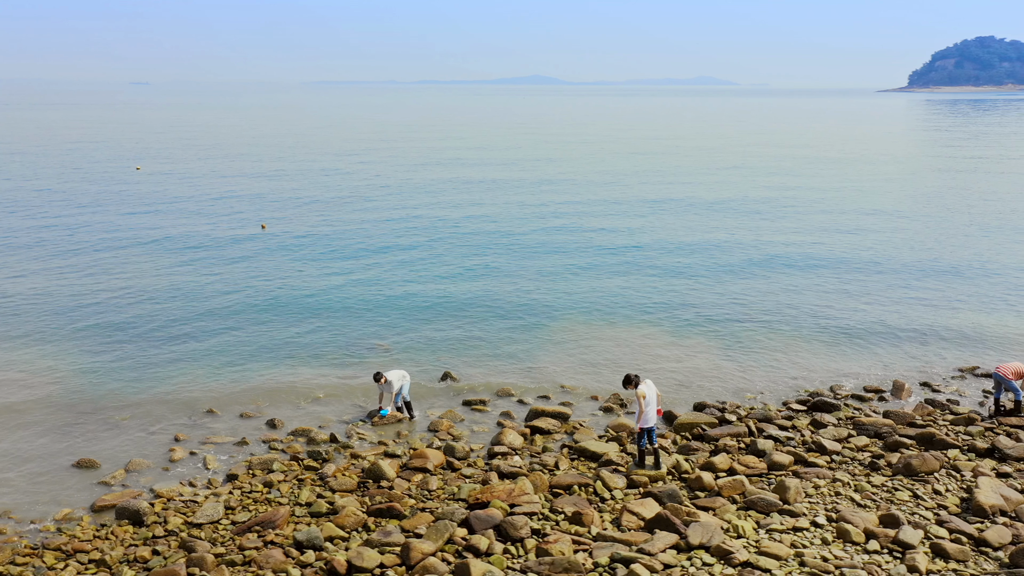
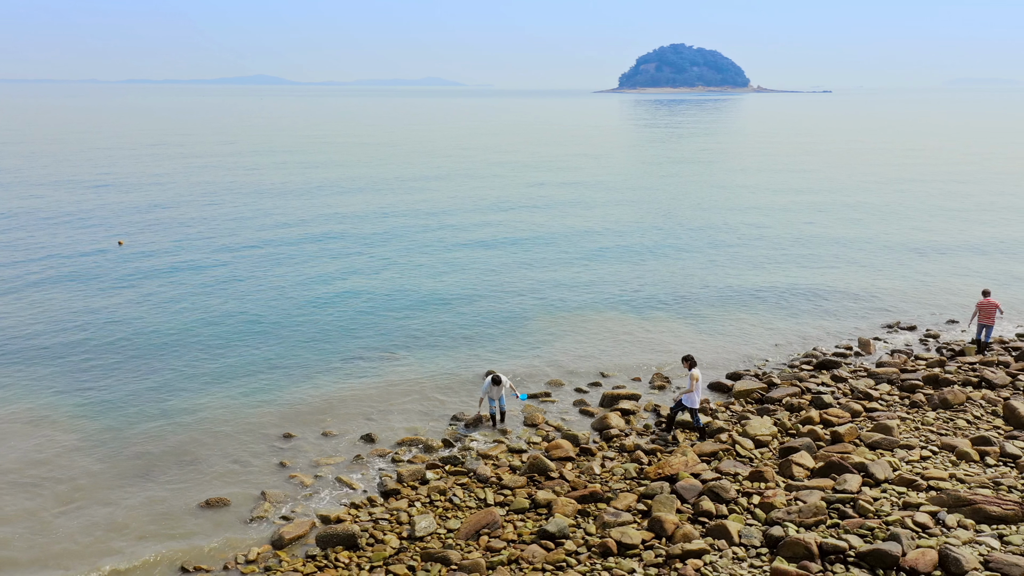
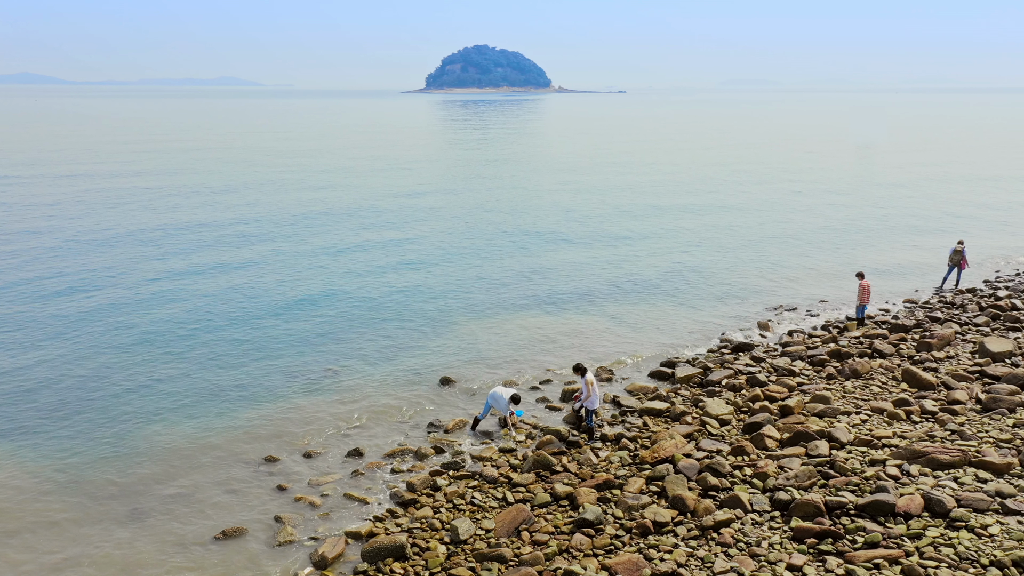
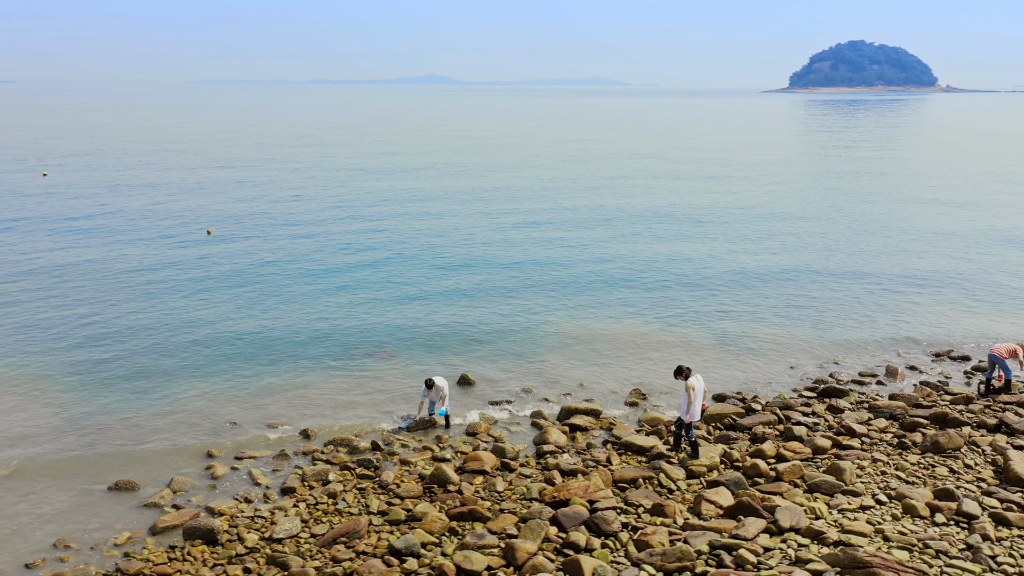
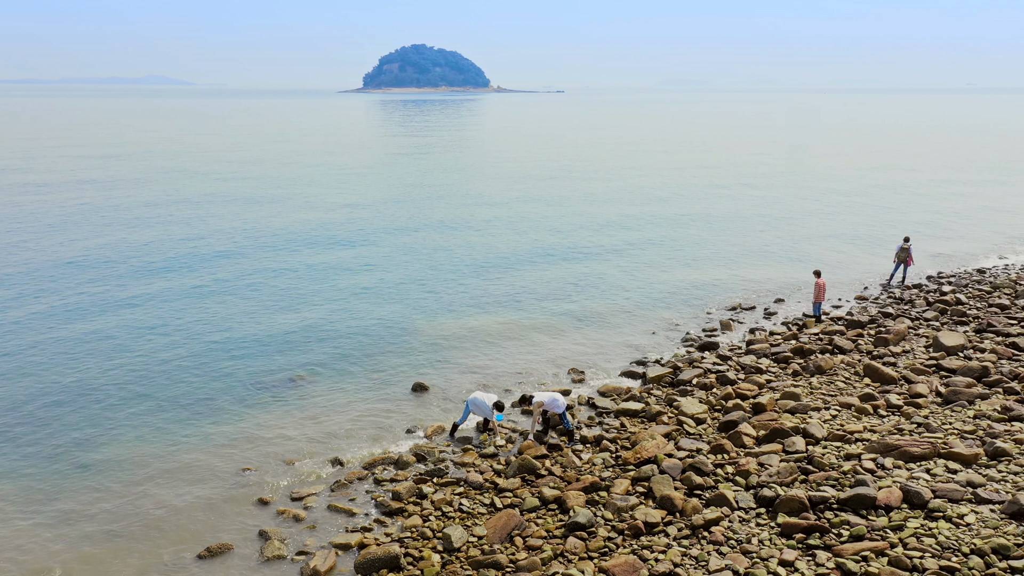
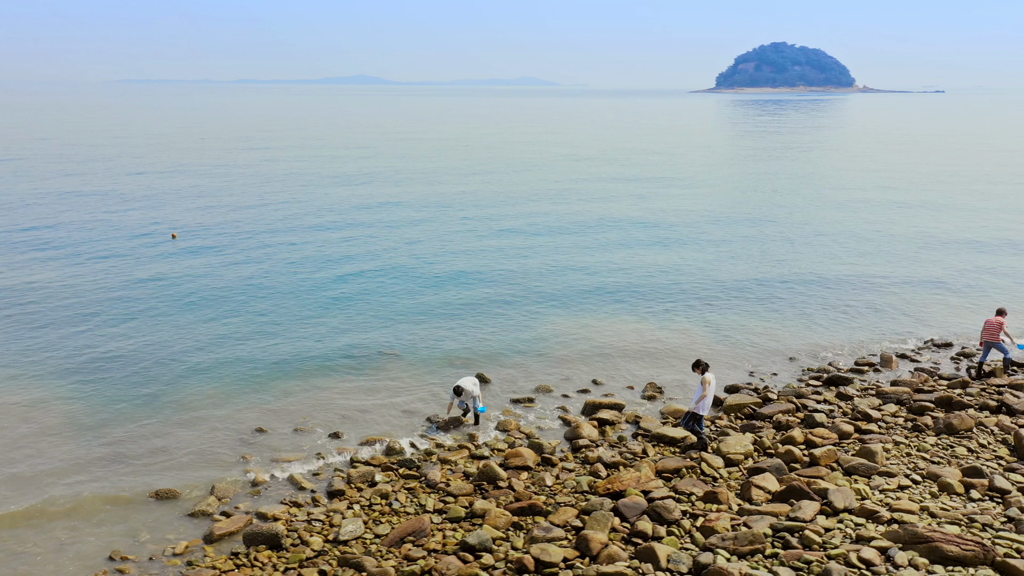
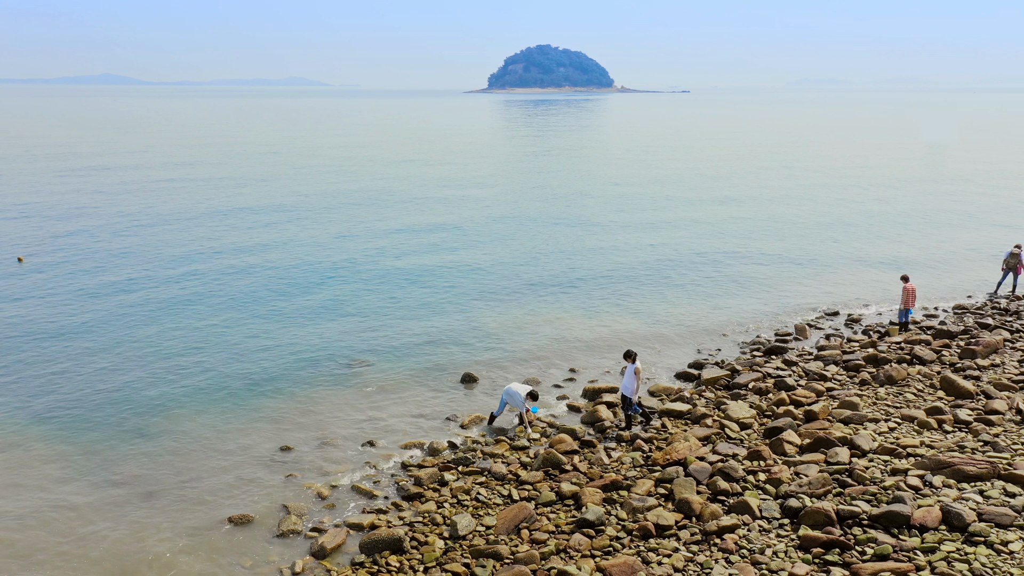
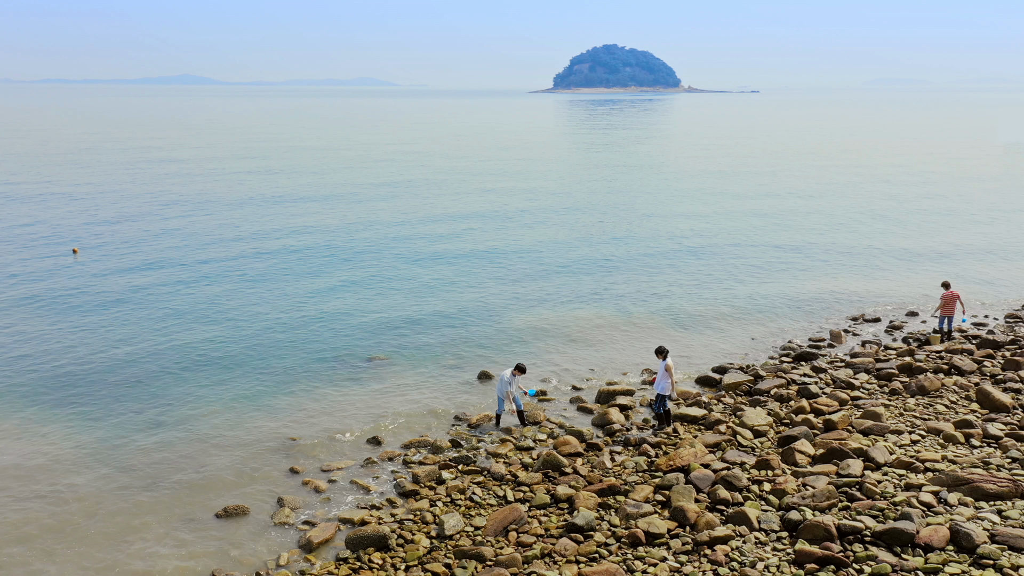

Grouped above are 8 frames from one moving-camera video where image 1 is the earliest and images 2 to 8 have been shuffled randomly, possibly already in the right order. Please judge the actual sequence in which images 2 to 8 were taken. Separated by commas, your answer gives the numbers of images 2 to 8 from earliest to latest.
4, 6, 2, 8, 7, 3, 5
